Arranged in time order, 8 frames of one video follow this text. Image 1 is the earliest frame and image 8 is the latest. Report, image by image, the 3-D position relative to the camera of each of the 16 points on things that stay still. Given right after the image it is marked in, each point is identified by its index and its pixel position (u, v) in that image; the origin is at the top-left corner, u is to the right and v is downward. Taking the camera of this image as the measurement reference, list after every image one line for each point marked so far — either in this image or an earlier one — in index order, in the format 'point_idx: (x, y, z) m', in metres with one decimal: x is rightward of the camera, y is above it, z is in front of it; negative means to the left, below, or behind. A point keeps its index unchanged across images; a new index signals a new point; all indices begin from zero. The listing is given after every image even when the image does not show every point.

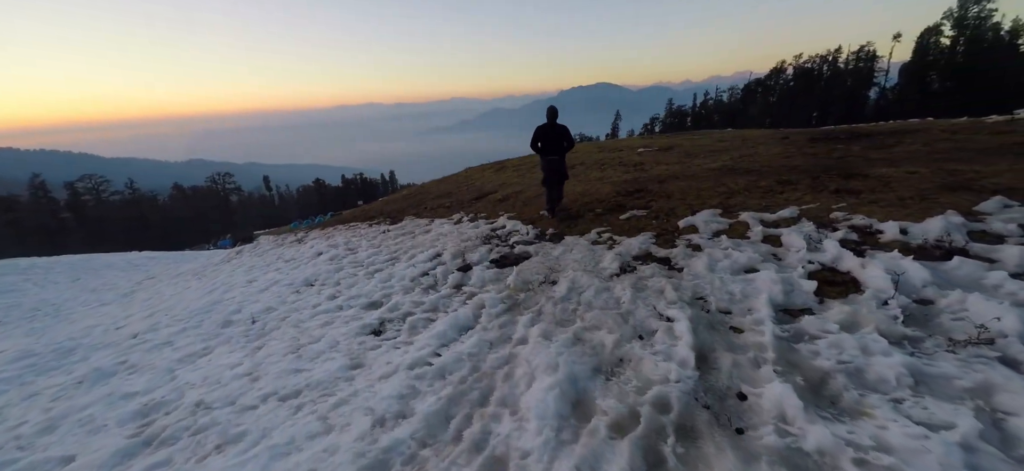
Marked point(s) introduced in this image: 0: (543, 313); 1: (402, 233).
0: (+0.5, -1.3, +6.2) m
1: (-4.0, 0.0, +13.8) m
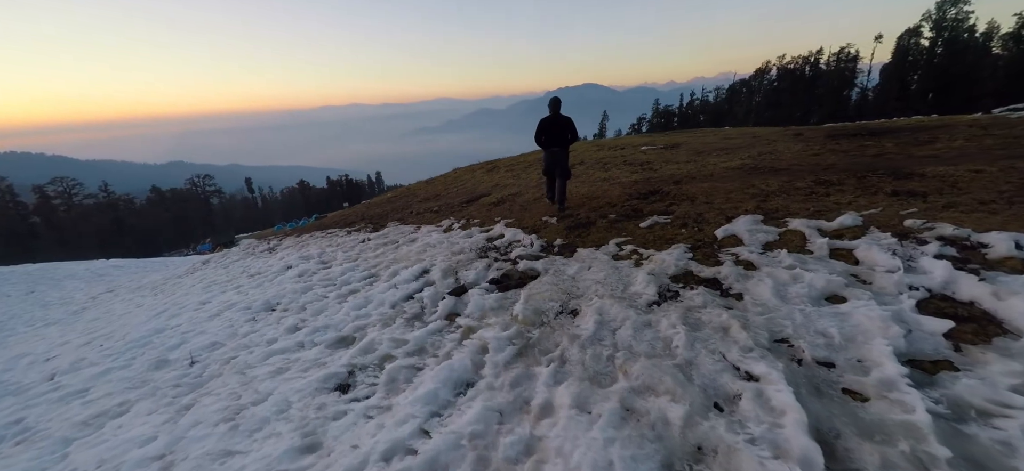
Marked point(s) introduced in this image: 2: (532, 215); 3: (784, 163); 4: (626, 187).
0: (+0.7, -1.5, +4.6) m
1: (-4.1, -0.3, +12.1) m
2: (+0.5, +0.6, +11.1) m
3: (+7.9, +2.1, +11.1) m
4: (+3.4, +1.5, +11.7) m
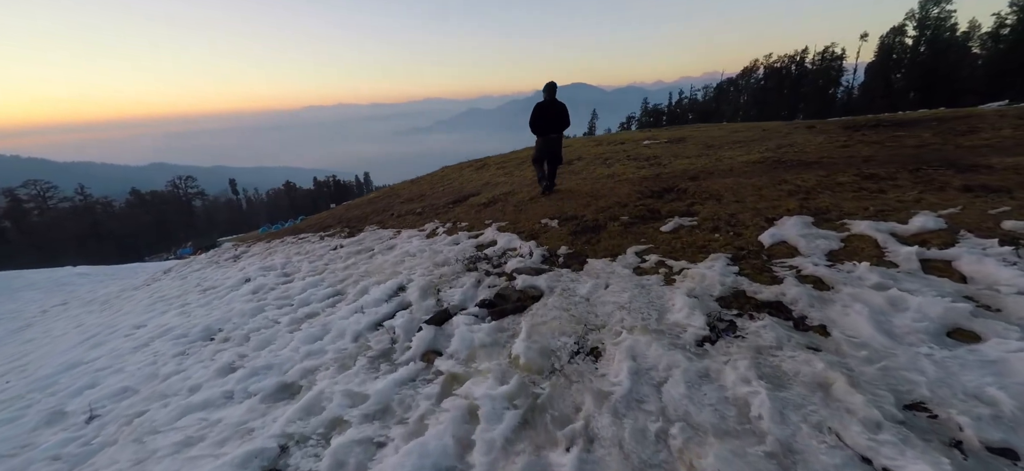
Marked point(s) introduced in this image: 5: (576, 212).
0: (+0.7, -1.7, +3.1) m
1: (-4.3, -0.5, +10.5) m
2: (+0.3, +0.5, +9.6) m
3: (+7.7, +2.1, +9.8) m
4: (+3.2, +1.4, +10.2) m
5: (+1.5, +0.6, +9.0) m
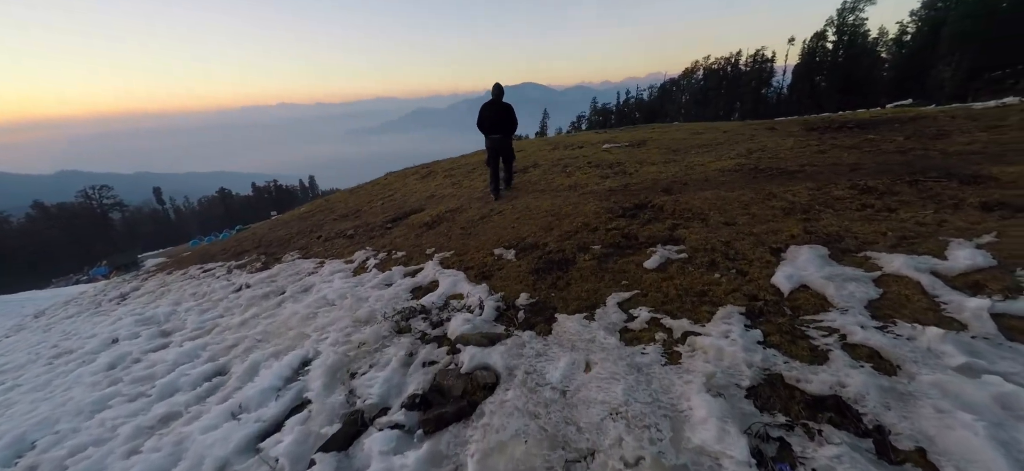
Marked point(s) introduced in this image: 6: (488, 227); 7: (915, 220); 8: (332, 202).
0: (+0.4, -2.3, +1.4) m
1: (-5.4, -1.4, +8.3) m
2: (-0.8, -0.2, +7.9) m
3: (+6.5, +1.7, +8.9) m
4: (+2.0, +0.8, +8.8) m
5: (+0.4, 0.0, +7.4) m
6: (-0.6, +0.2, +8.8) m
7: (+5.7, +0.2, +5.4) m
8: (-9.1, +1.6, +19.3) m
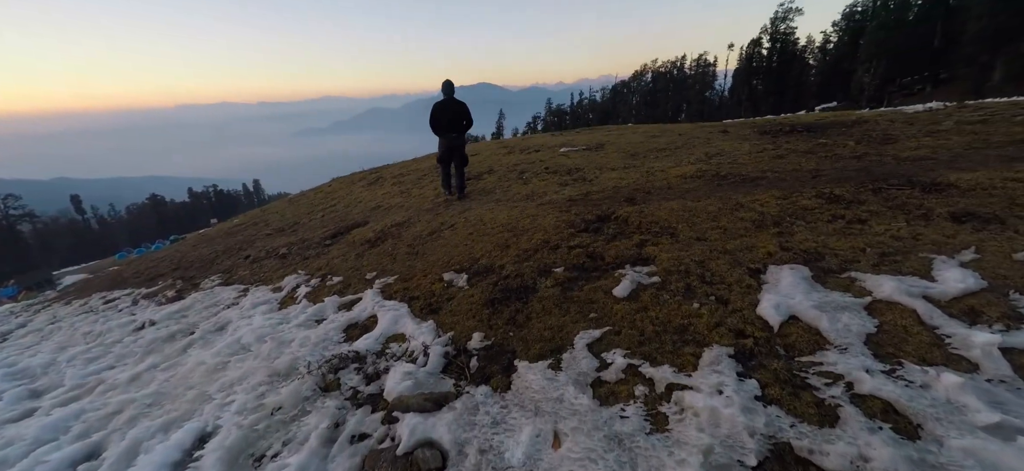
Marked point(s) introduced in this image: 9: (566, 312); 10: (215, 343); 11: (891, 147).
0: (+0.3, -2.6, +0.6) m
1: (-6.2, -1.9, +6.8) m
2: (-1.6, -0.6, +7.0) m
3: (+5.4, +1.5, +8.7) m
4: (+1.0, +0.5, +8.2) m
5: (-0.4, -0.4, +6.6) m
6: (-1.5, -0.2, +7.8) m
7: (+5.1, 0.0, +5.1) m
8: (-11.1, +0.9, +17.4) m
9: (+0.7, -0.9, +4.8) m
10: (-5.0, -1.7, +6.5) m
11: (+8.6, +2.0, +8.8) m
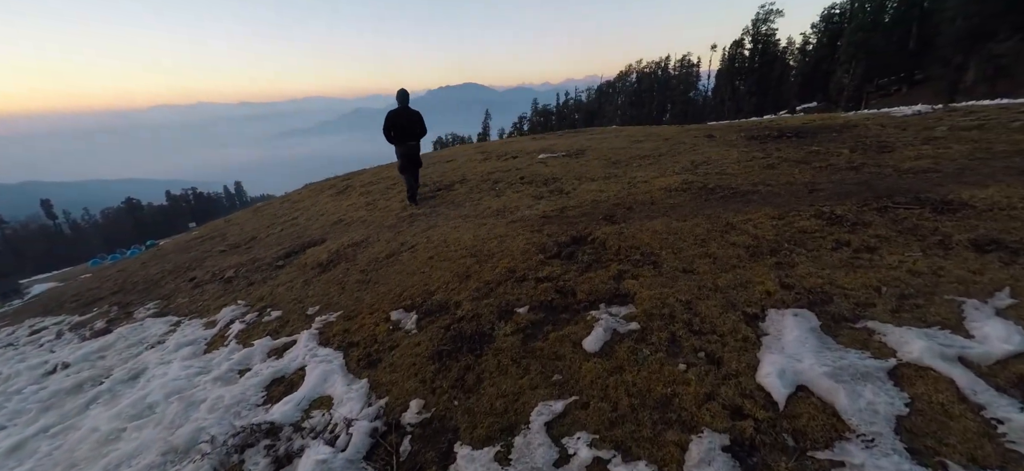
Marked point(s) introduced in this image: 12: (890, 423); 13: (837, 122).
0: (-0.1, -3.1, -0.2) m
1: (-6.8, -2.4, +5.8) m
2: (-2.2, -1.1, +6.0) m
3: (+4.8, +1.2, +7.9) m
4: (+0.4, +0.1, +7.3) m
5: (-1.0, -0.8, +5.7) m
6: (-2.1, -0.7, +6.9) m
7: (+4.5, -0.4, +4.4) m
8: (-12.0, +0.4, +16.2) m
9: (+0.1, -1.4, +3.9) m
10: (-5.6, -2.2, +5.5) m
11: (+7.9, +1.7, +8.1) m
12: (+2.8, -1.4, +2.8) m
13: (+12.1, +4.3, +14.2) m
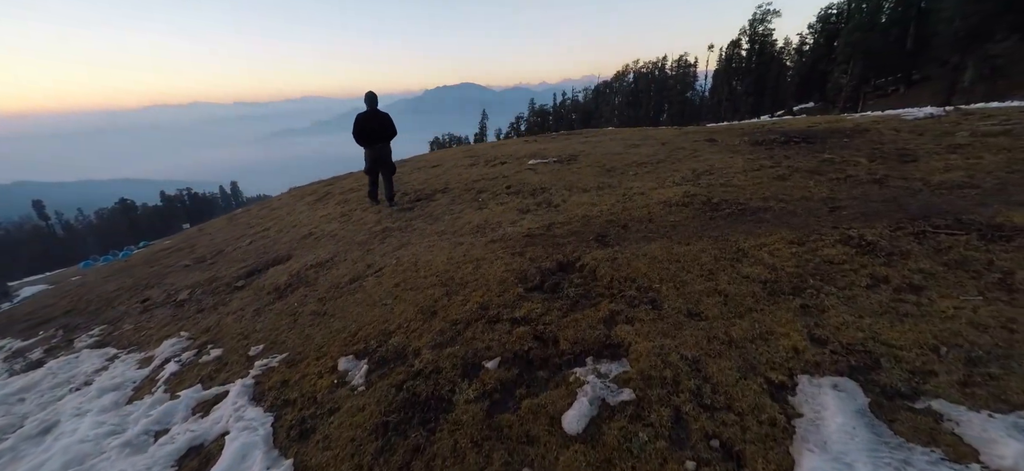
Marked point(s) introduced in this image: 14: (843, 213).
0: (-0.4, -3.5, -1.1) m
1: (-7.1, -2.8, +4.9) m
2: (-2.5, -1.5, +5.2) m
3: (+4.4, +0.8, +7.1) m
4: (0.0, -0.3, +6.4) m
5: (-1.3, -1.2, +4.8) m
6: (-2.5, -1.1, +6.0) m
7: (+4.2, -0.7, +3.5) m
8: (-12.4, 0.0, +15.3) m
9: (-0.2, -1.8, +3.1) m
10: (-5.9, -2.6, +4.6) m
11: (+7.6, +1.3, +7.3) m
12: (+2.4, -1.8, +1.9) m
13: (+11.7, +3.9, +13.4) m
14: (+5.0, +0.4, +5.8) m
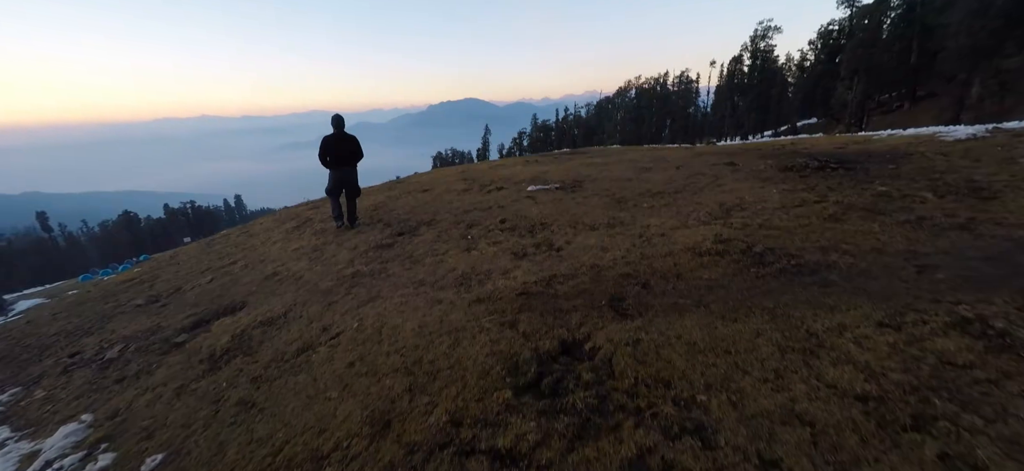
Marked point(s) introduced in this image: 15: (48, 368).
0: (-0.6, -4.0, -2.6) m
1: (-7.3, -3.6, +3.4) m
2: (-2.7, -2.2, +3.7) m
3: (+4.3, -0.1, +5.7) m
4: (-0.1, -1.1, +5.0) m
5: (-1.5, -2.0, +3.4) m
6: (-2.6, -1.9, +4.6) m
7: (+4.0, -1.5, +2.1) m
8: (-12.5, -1.1, +13.9) m
9: (-0.3, -2.5, +1.6) m
10: (-6.1, -3.4, +3.1) m
11: (+7.5, +0.5, +5.9) m
12: (+2.3, -2.4, +0.5) m
13: (+11.6, +2.8, +12.0) m
14: (+4.9, -0.4, +4.4) m
15: (-9.3, -2.6, +7.7) m
